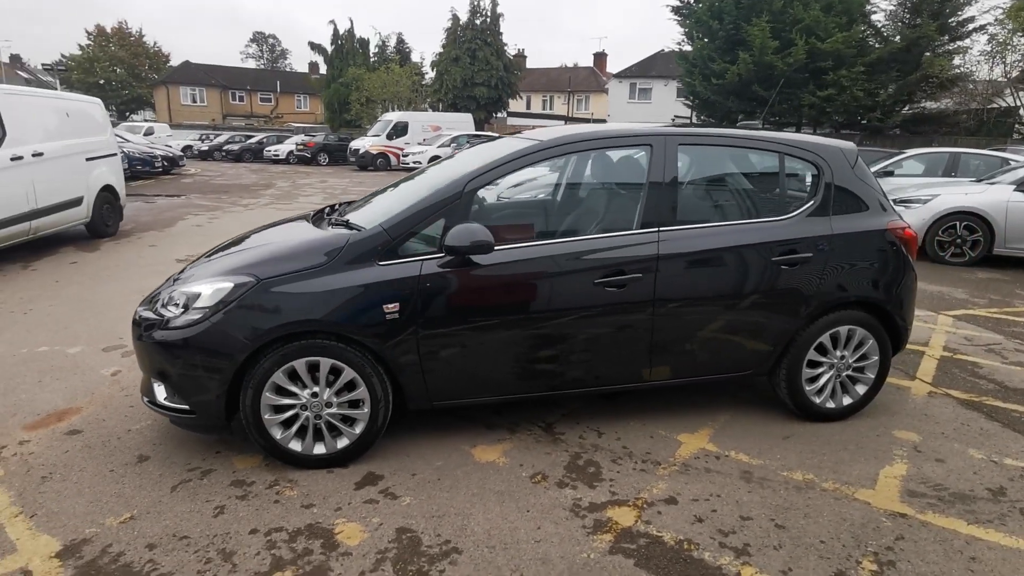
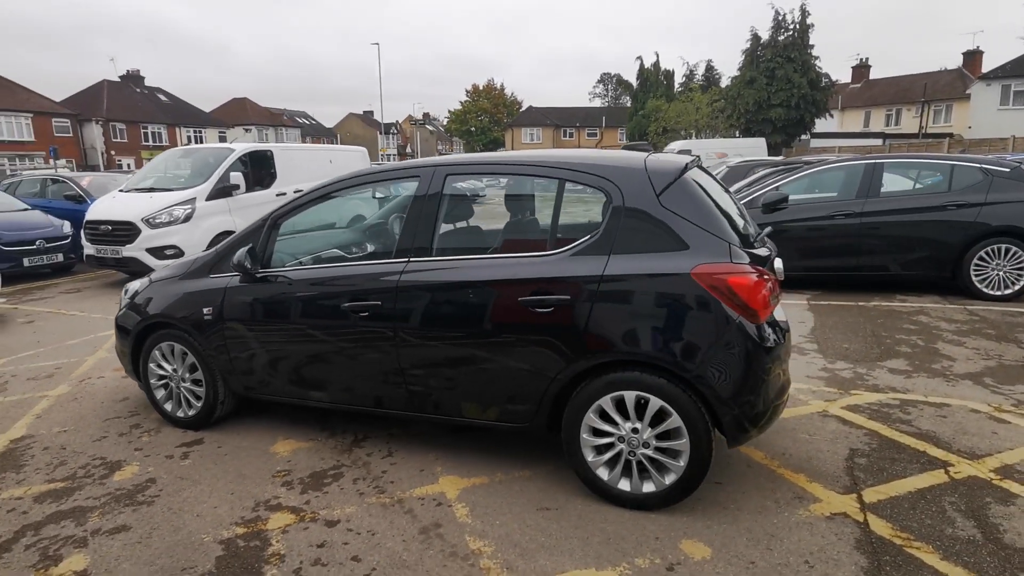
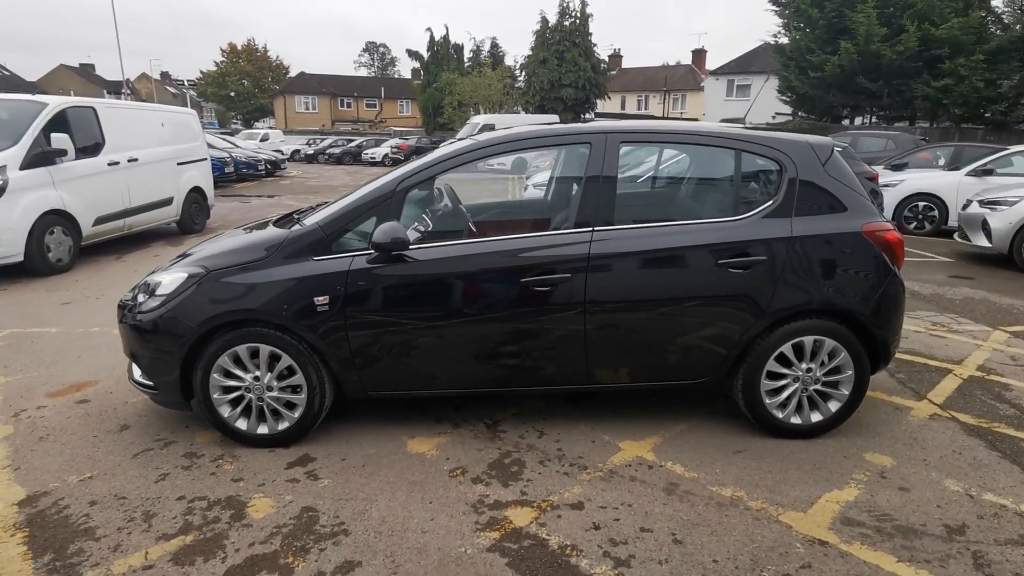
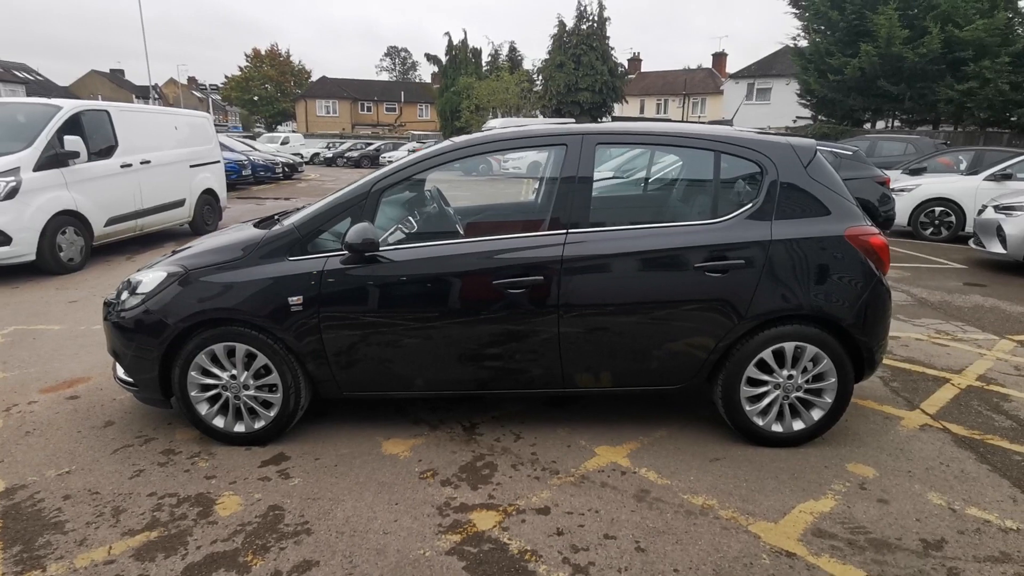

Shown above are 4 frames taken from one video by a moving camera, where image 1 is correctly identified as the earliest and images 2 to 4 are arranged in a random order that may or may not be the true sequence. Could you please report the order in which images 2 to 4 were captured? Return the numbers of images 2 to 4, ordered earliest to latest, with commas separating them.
3, 4, 2
